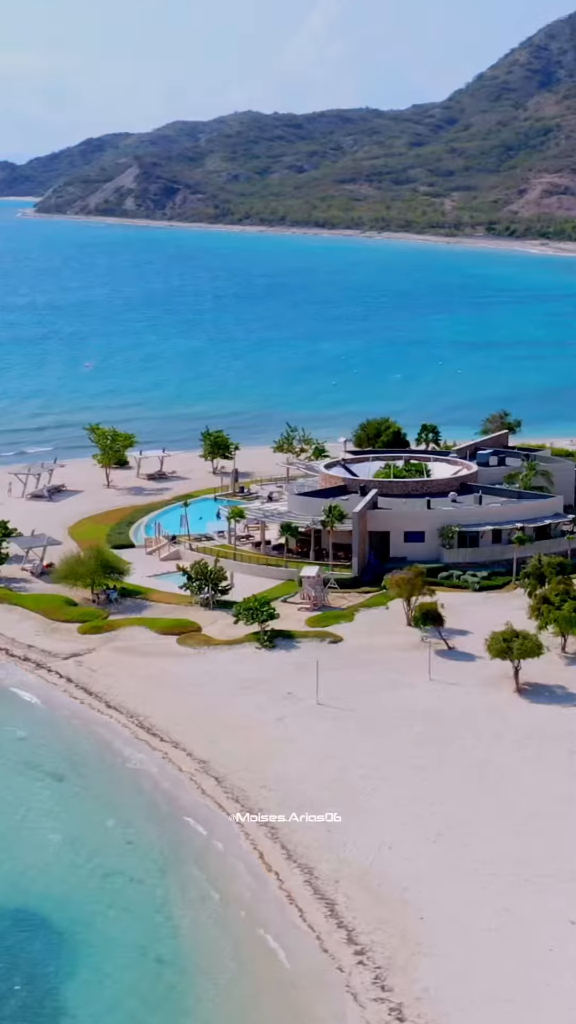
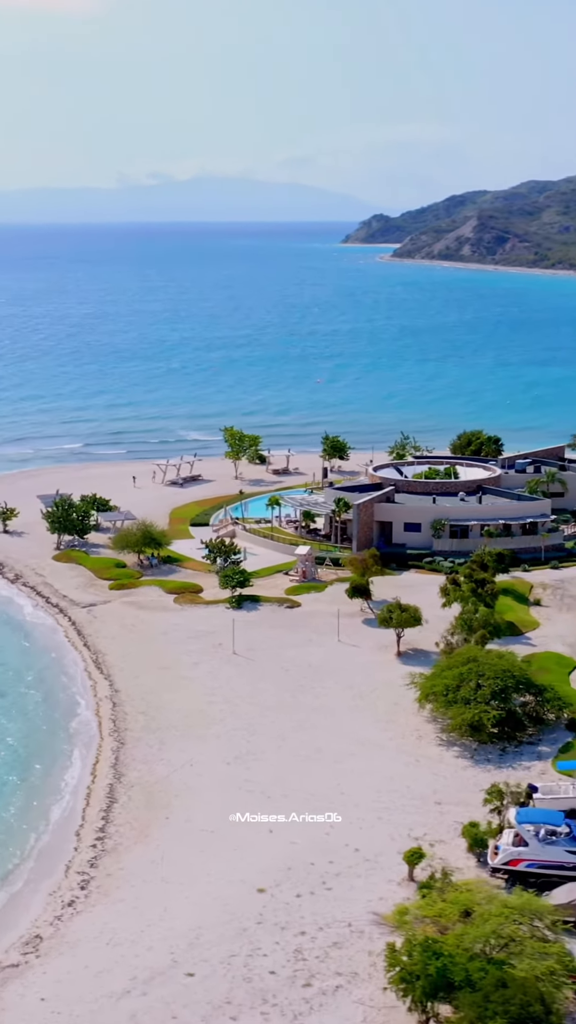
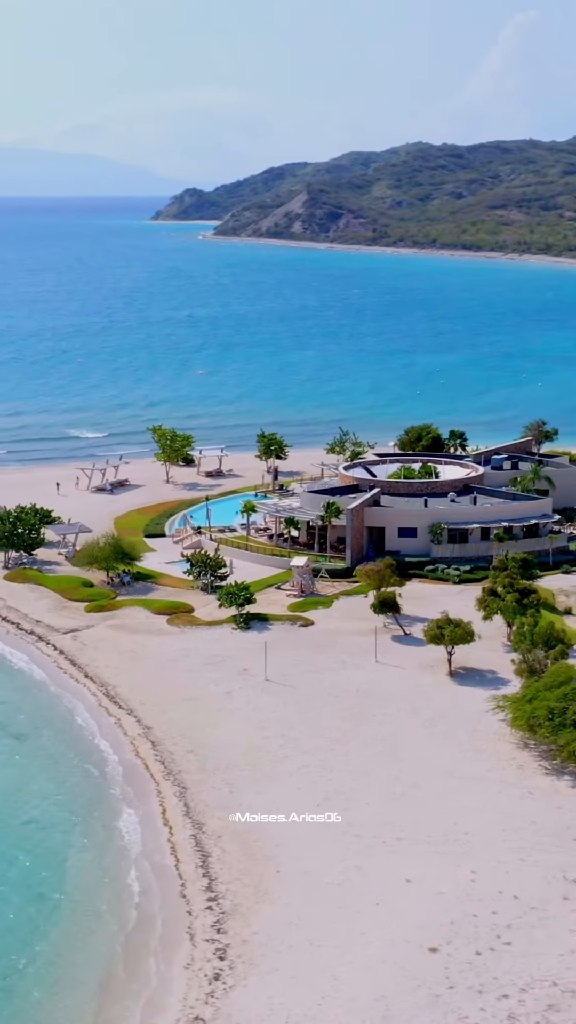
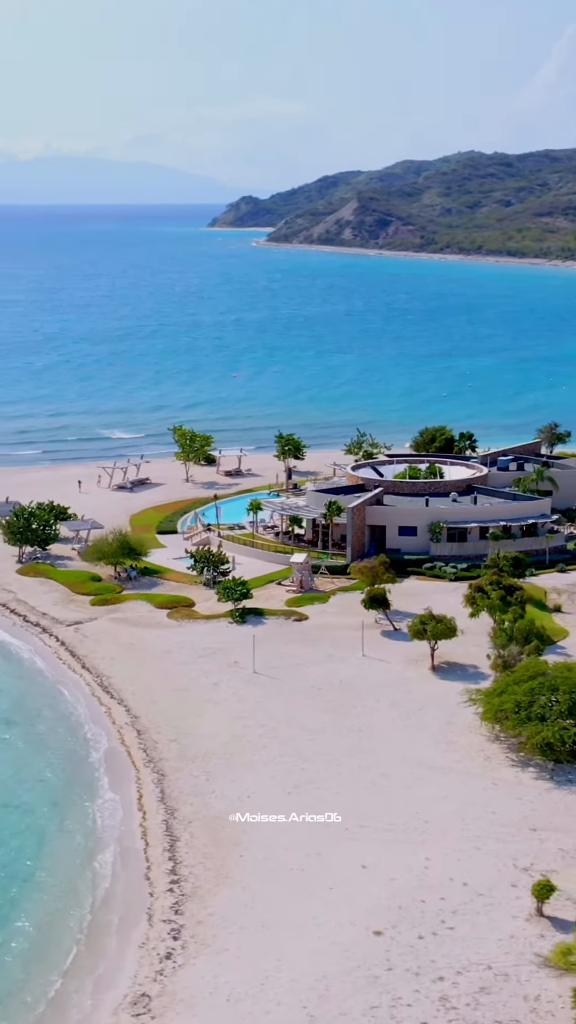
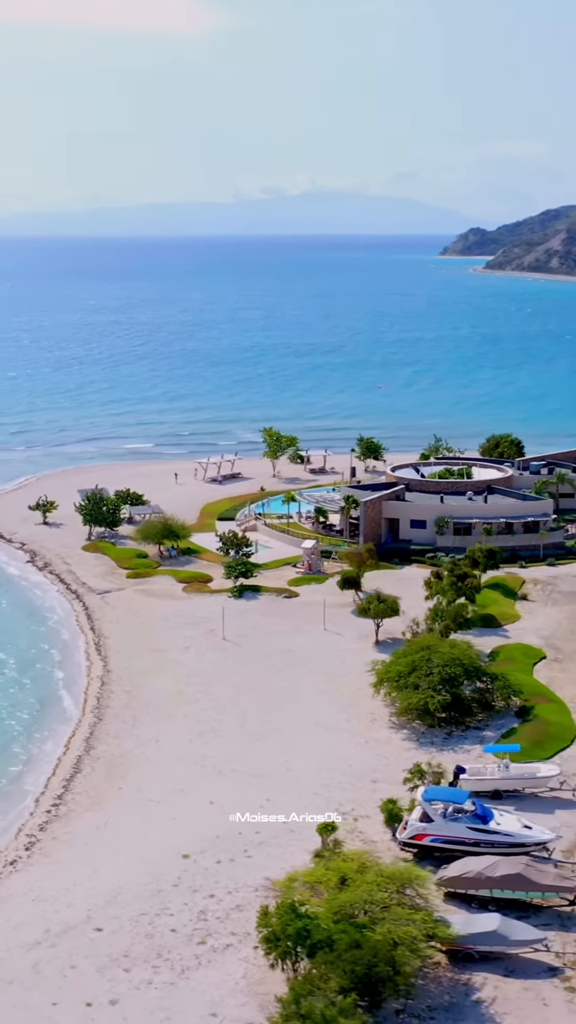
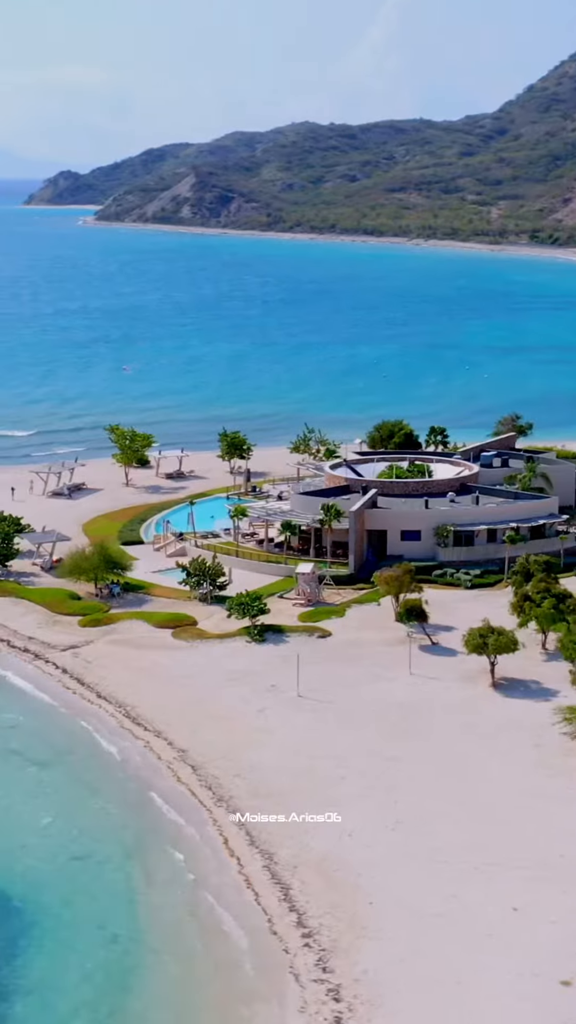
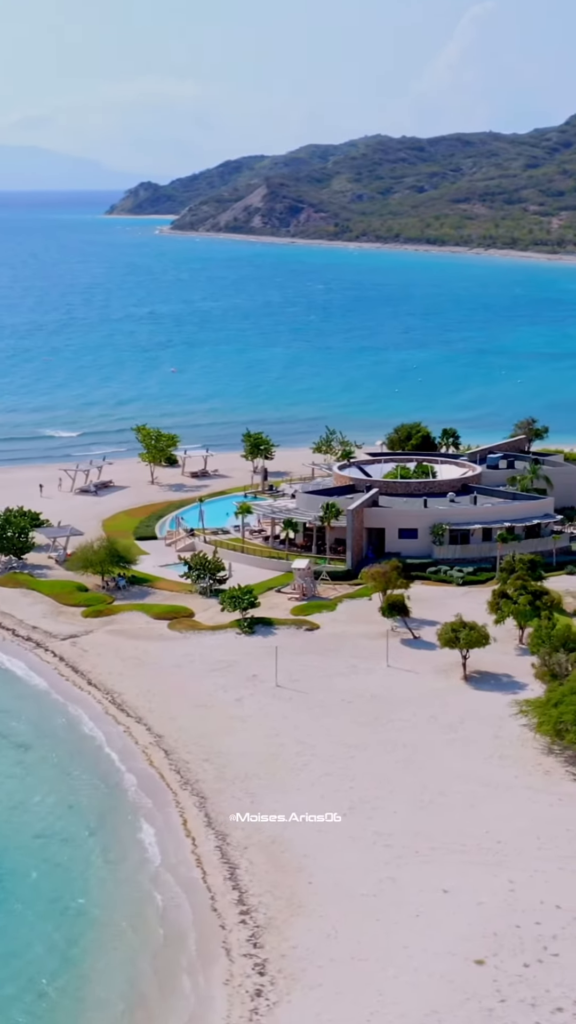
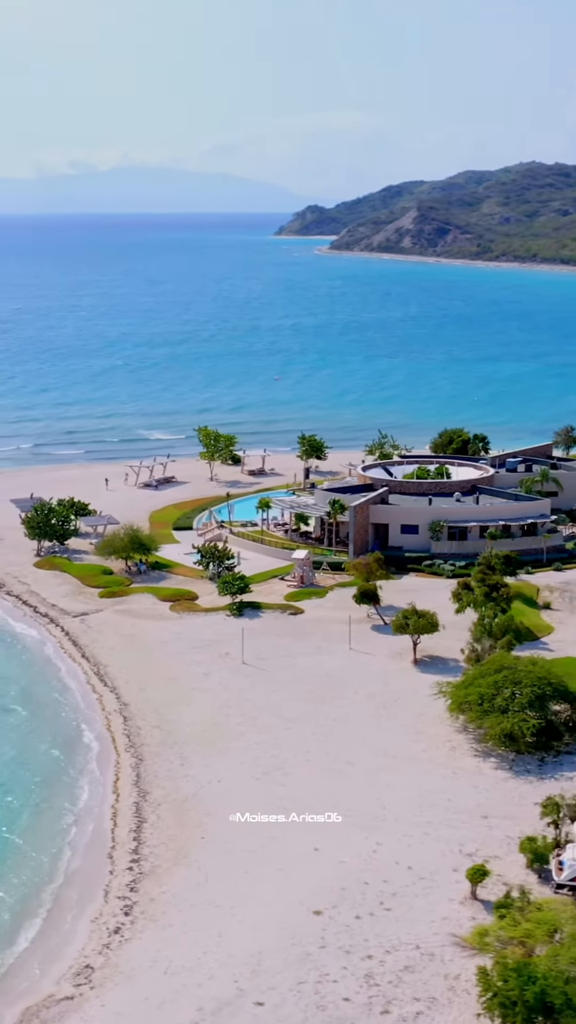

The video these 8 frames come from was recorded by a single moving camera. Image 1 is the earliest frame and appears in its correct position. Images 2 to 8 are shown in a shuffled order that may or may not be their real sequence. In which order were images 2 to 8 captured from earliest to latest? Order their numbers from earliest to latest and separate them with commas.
6, 7, 3, 4, 8, 2, 5
